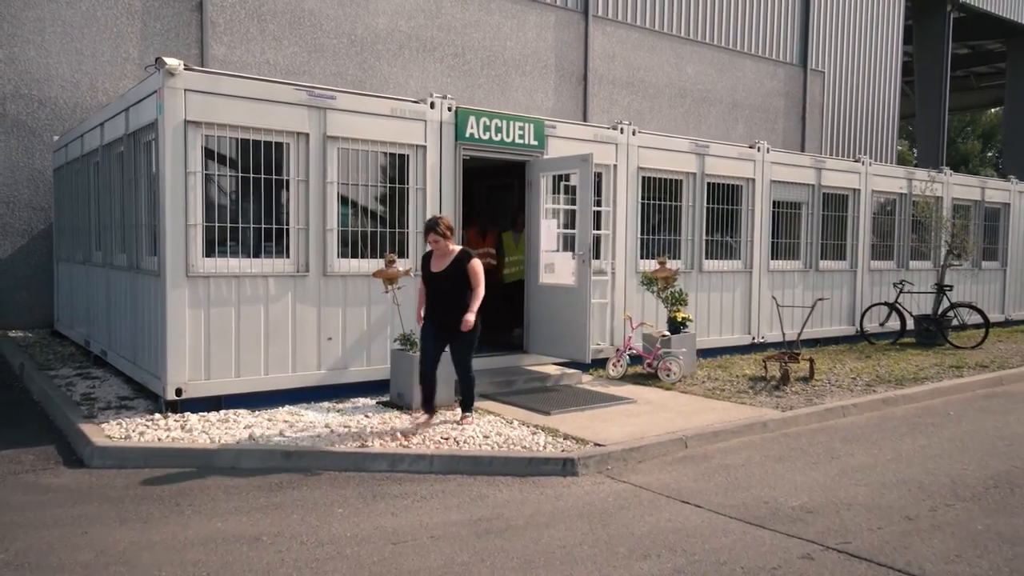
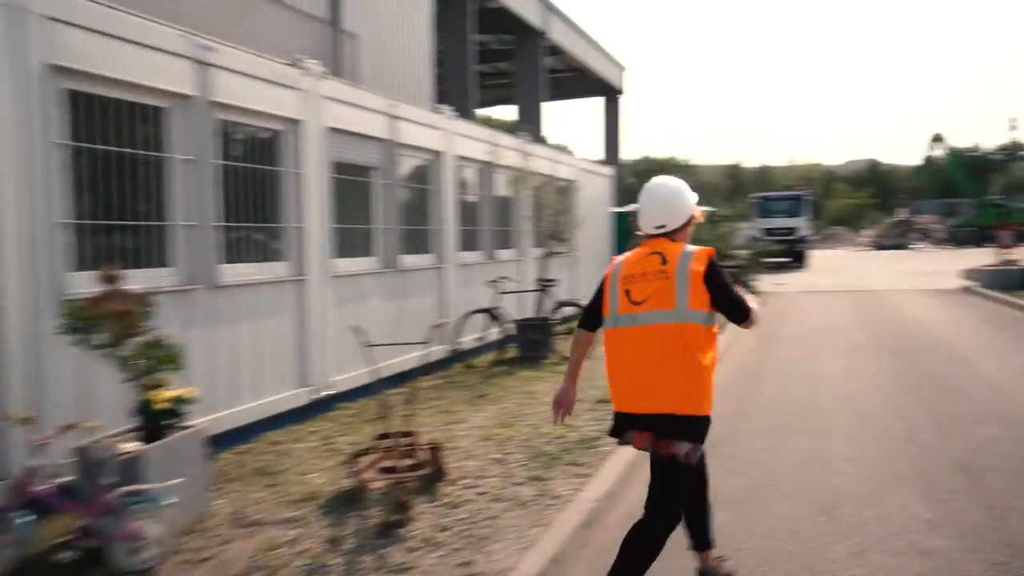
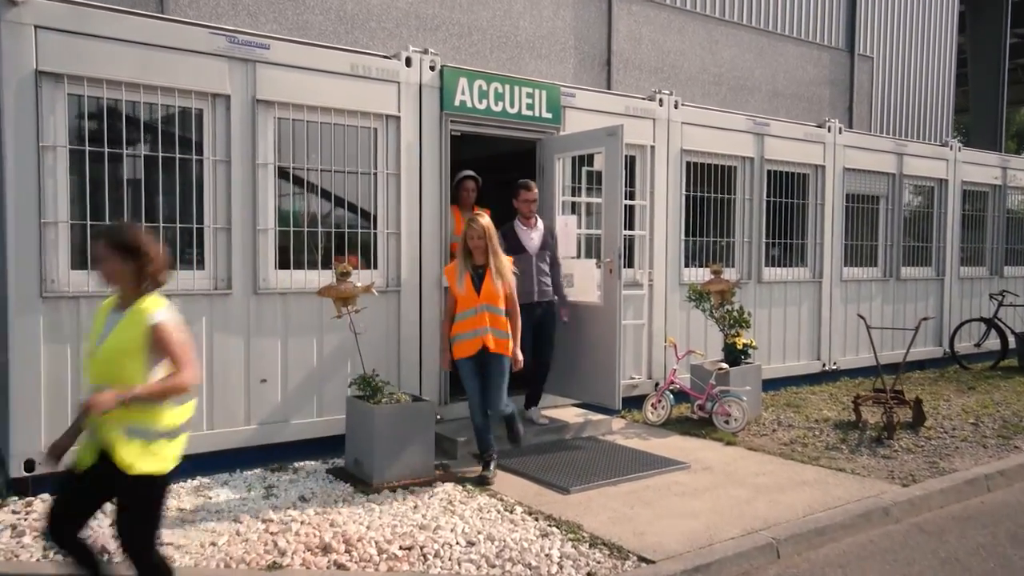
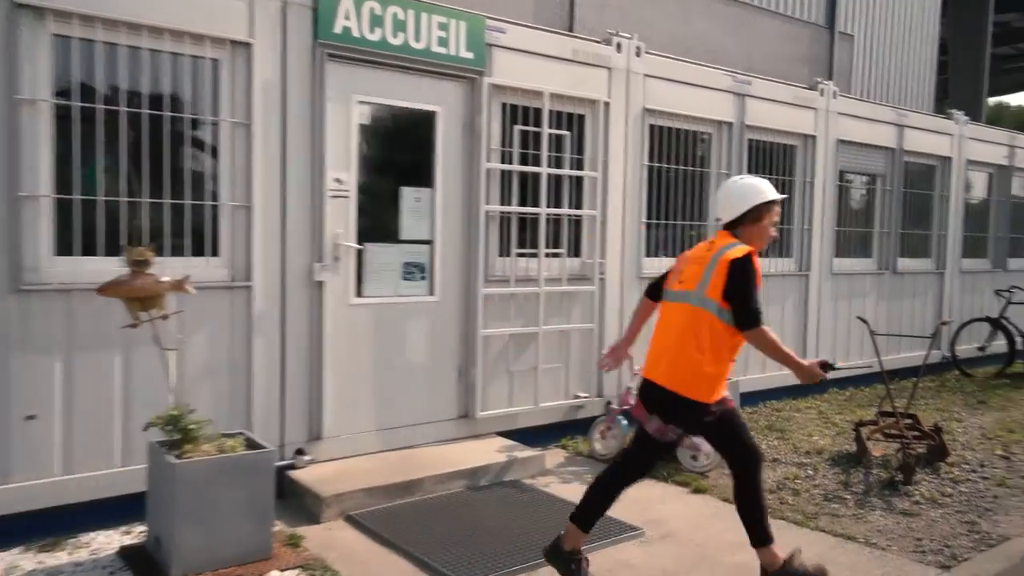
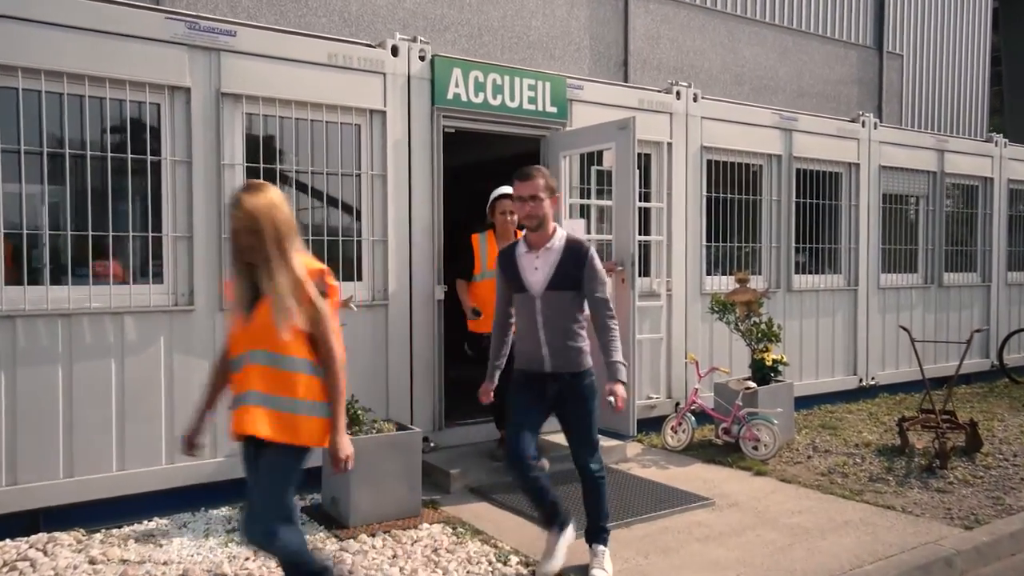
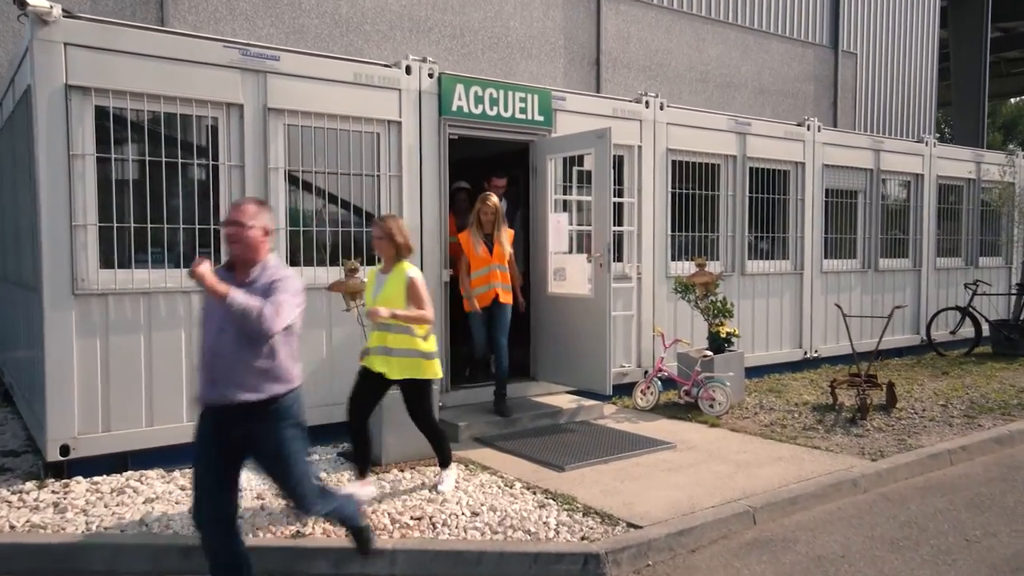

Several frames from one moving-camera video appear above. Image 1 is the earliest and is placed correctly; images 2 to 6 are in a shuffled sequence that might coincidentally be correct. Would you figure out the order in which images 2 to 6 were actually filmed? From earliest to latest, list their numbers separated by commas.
6, 3, 5, 4, 2
